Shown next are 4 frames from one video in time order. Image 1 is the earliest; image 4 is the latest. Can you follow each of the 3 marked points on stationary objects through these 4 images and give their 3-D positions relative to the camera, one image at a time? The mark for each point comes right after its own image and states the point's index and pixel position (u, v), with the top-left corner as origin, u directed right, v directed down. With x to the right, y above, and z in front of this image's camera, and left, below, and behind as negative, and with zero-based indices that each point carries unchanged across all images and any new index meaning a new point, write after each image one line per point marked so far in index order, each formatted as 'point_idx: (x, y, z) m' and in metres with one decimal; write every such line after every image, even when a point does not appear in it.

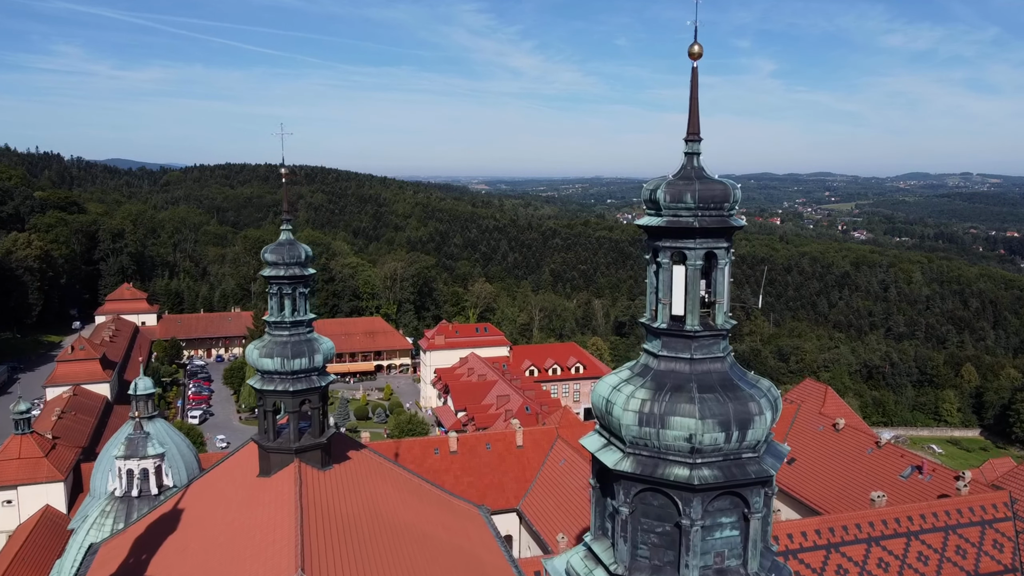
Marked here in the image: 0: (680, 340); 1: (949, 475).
0: (+1.7, -0.5, +7.3) m
1: (+11.6, -4.9, +18.8) m
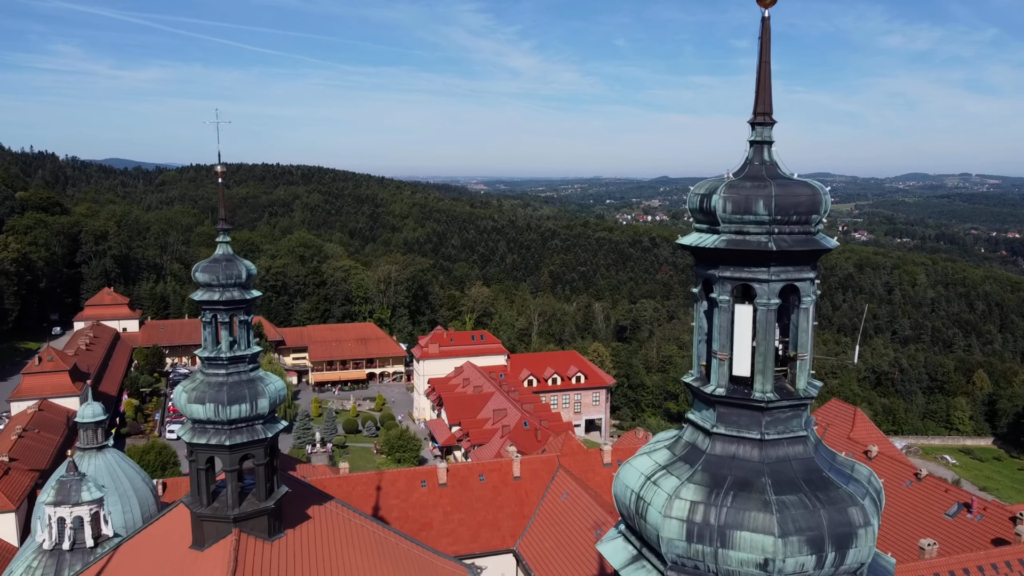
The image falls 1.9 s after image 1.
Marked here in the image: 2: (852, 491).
0: (+1.6, -0.9, +5.0) m
1: (+11.5, -5.3, +16.5) m
2: (+2.4, -1.4, +5.0) m
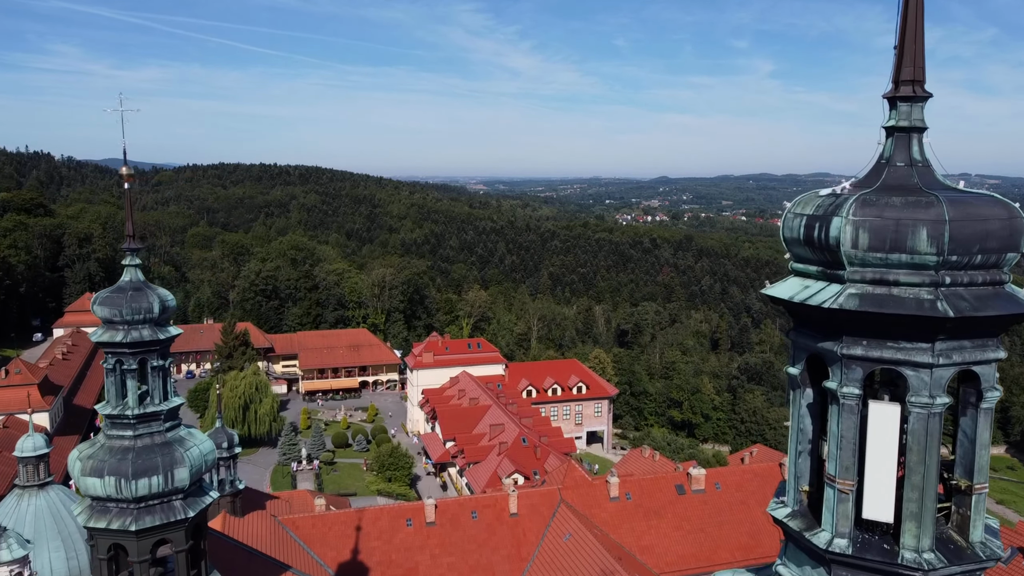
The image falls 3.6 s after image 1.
0: (+1.6, -1.2, +3.0) m
1: (+11.4, -5.7, +14.5) m
2: (+2.3, -1.8, +2.9) m
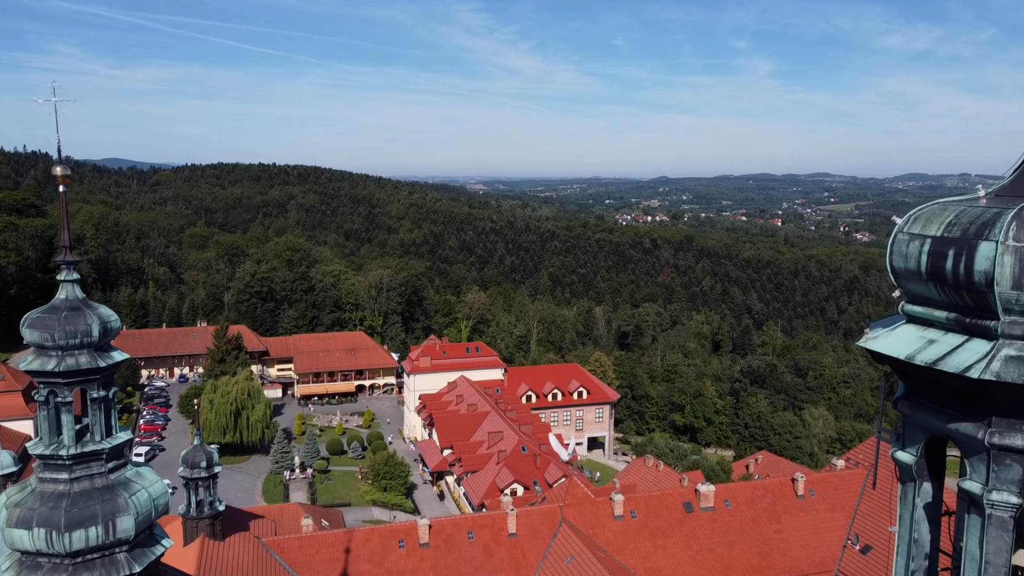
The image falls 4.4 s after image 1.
0: (+1.5, -1.4, +2.1) m
1: (+11.3, -5.8, +13.6) m
2: (+2.3, -1.9, +2.0) m
